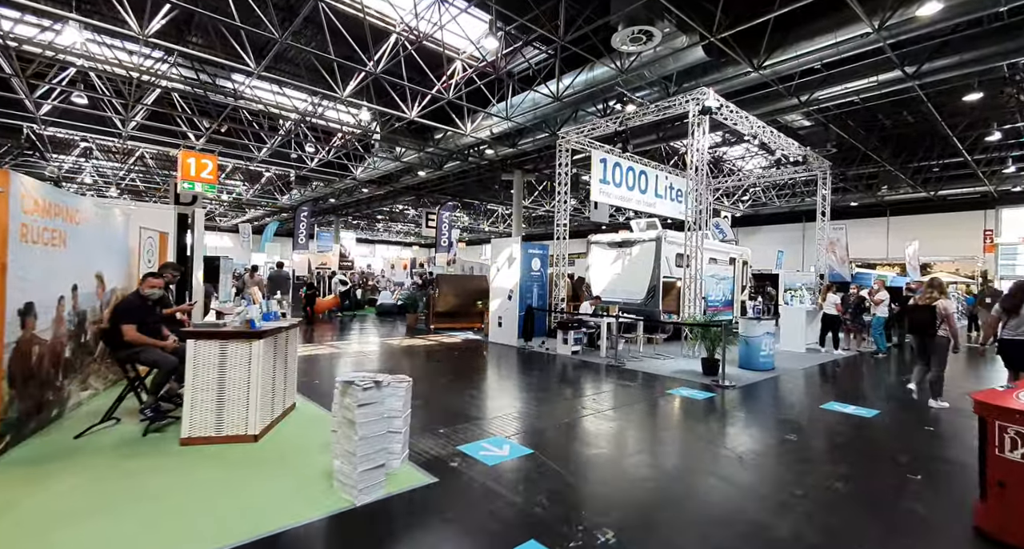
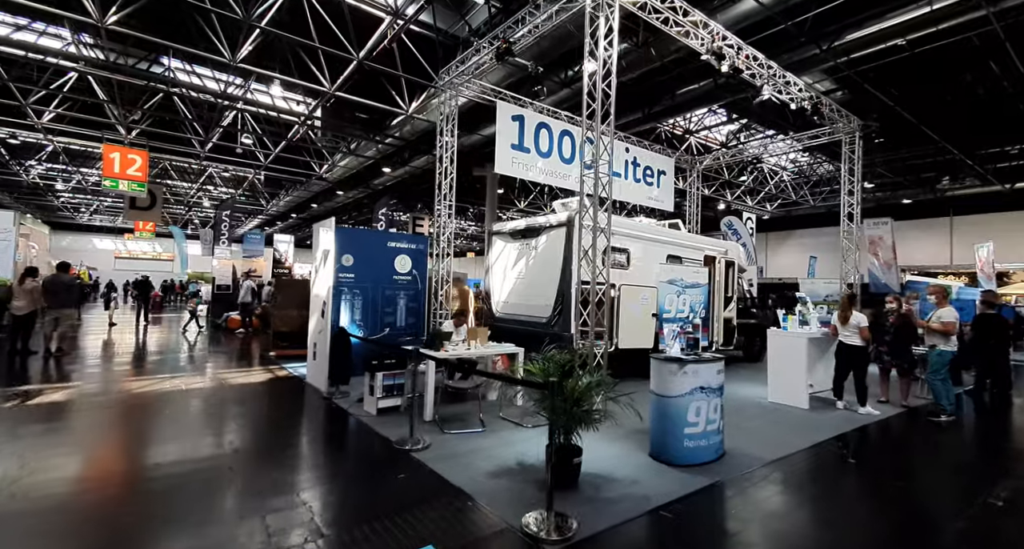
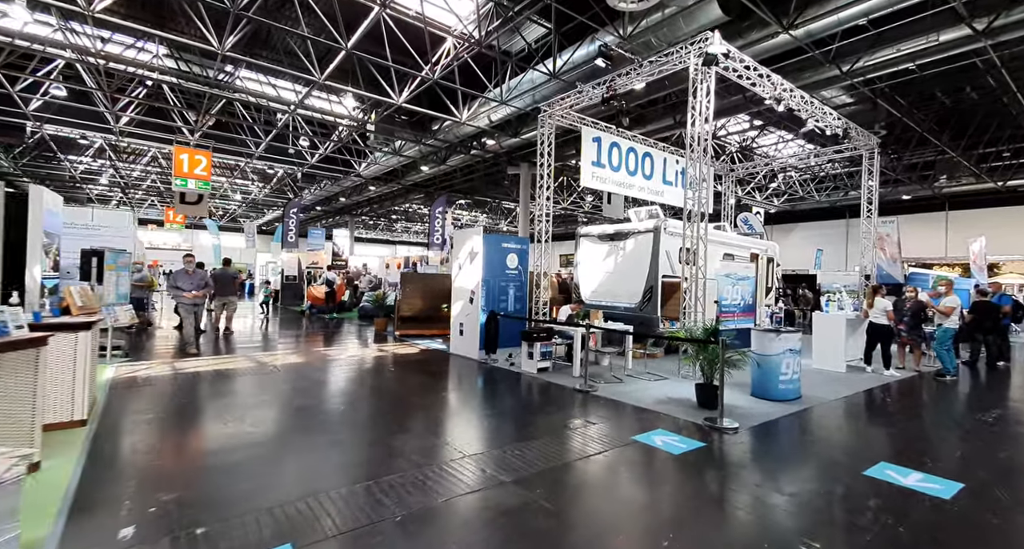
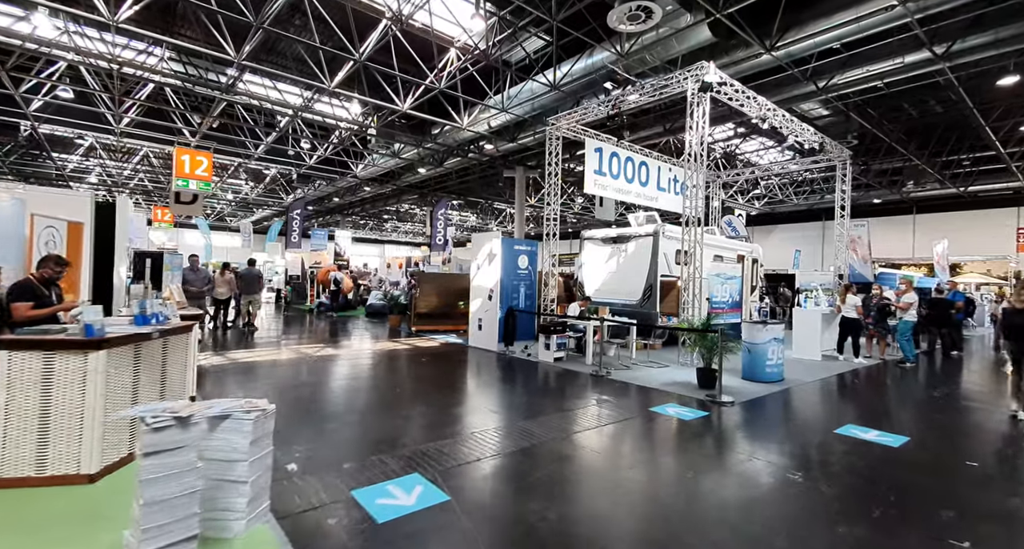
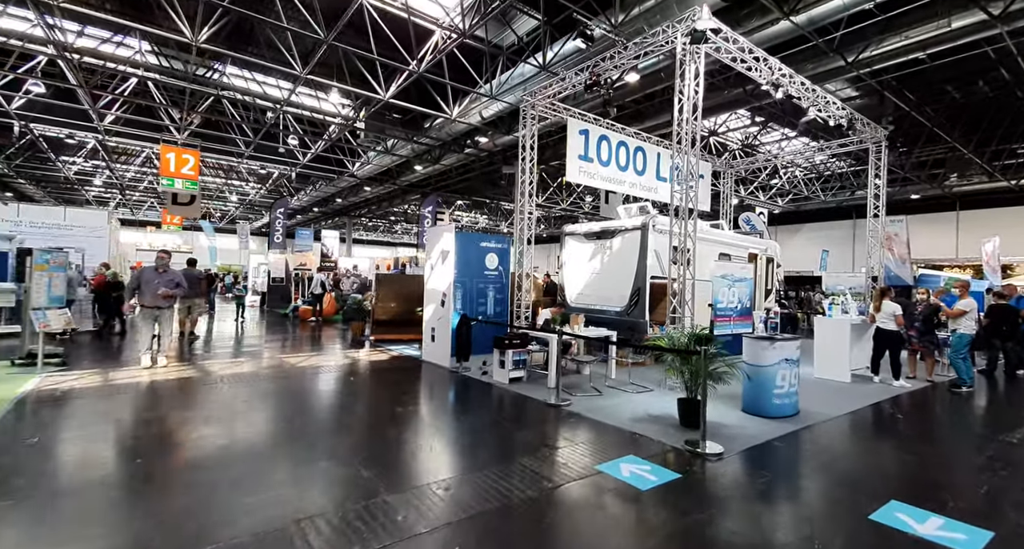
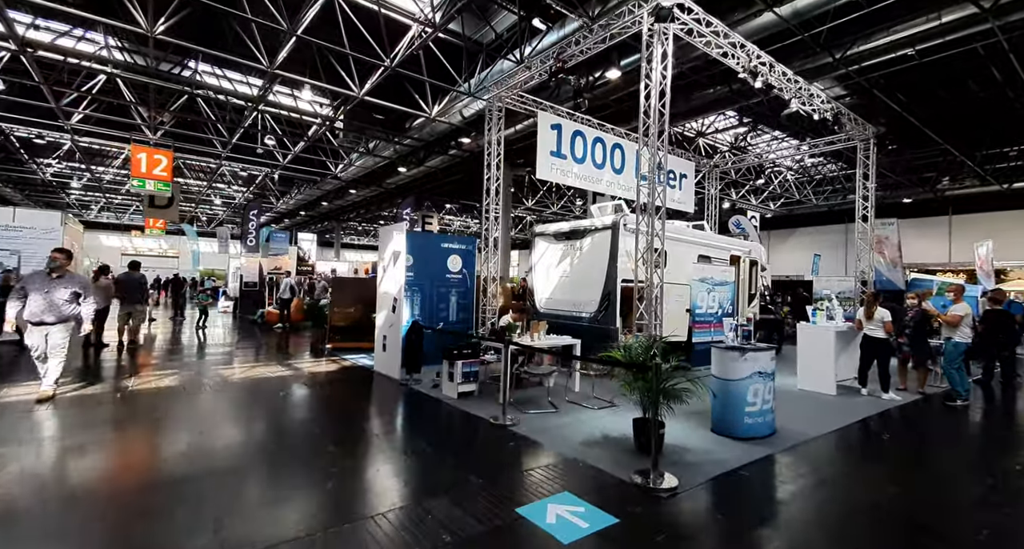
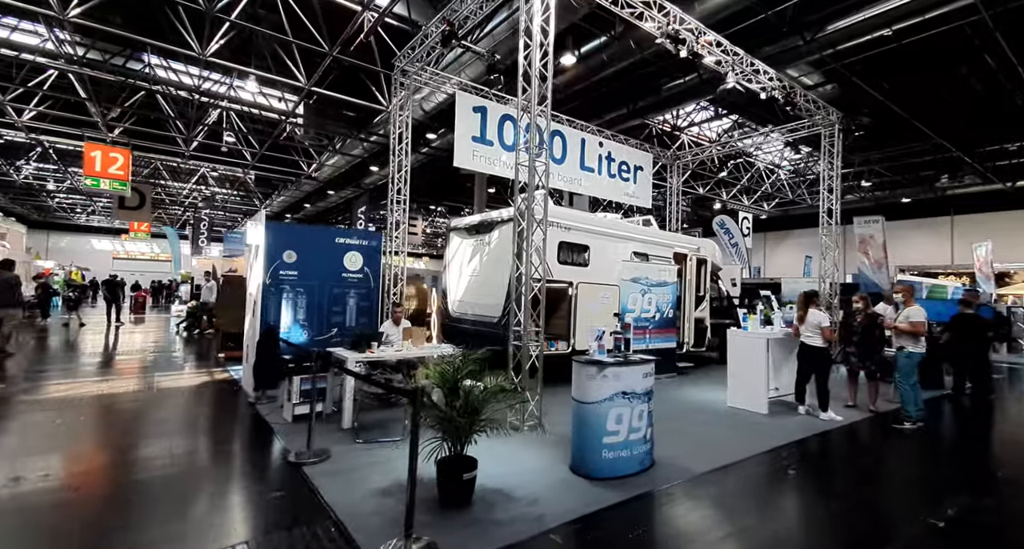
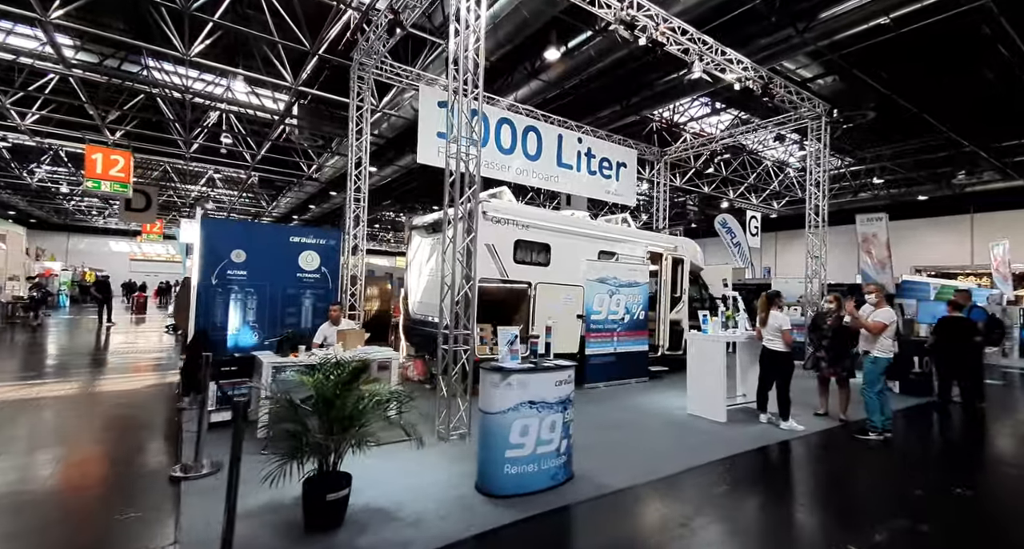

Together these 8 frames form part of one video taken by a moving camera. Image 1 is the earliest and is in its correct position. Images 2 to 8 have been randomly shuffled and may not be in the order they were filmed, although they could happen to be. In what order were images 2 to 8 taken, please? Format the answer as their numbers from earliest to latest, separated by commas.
4, 3, 5, 6, 2, 7, 8
